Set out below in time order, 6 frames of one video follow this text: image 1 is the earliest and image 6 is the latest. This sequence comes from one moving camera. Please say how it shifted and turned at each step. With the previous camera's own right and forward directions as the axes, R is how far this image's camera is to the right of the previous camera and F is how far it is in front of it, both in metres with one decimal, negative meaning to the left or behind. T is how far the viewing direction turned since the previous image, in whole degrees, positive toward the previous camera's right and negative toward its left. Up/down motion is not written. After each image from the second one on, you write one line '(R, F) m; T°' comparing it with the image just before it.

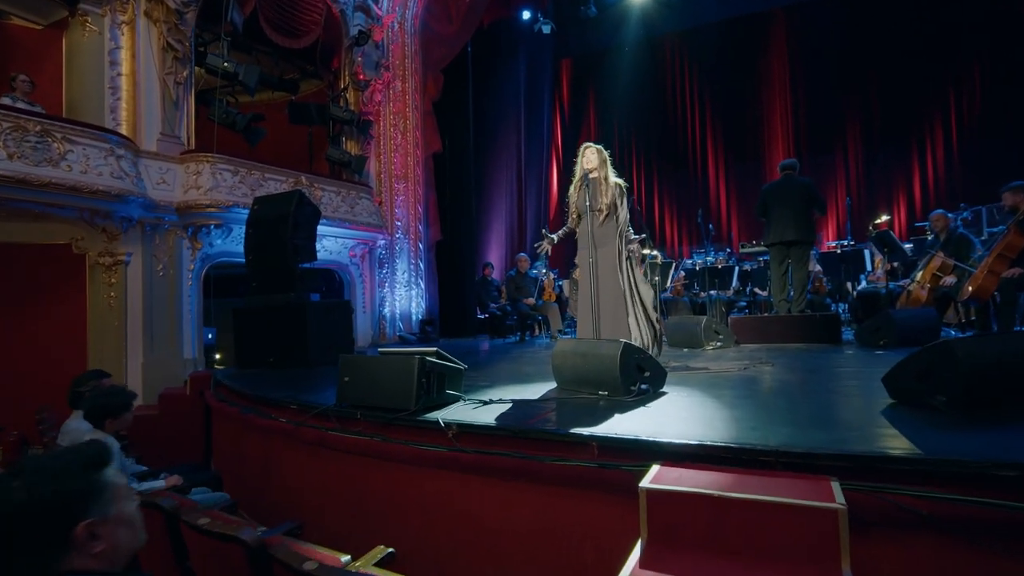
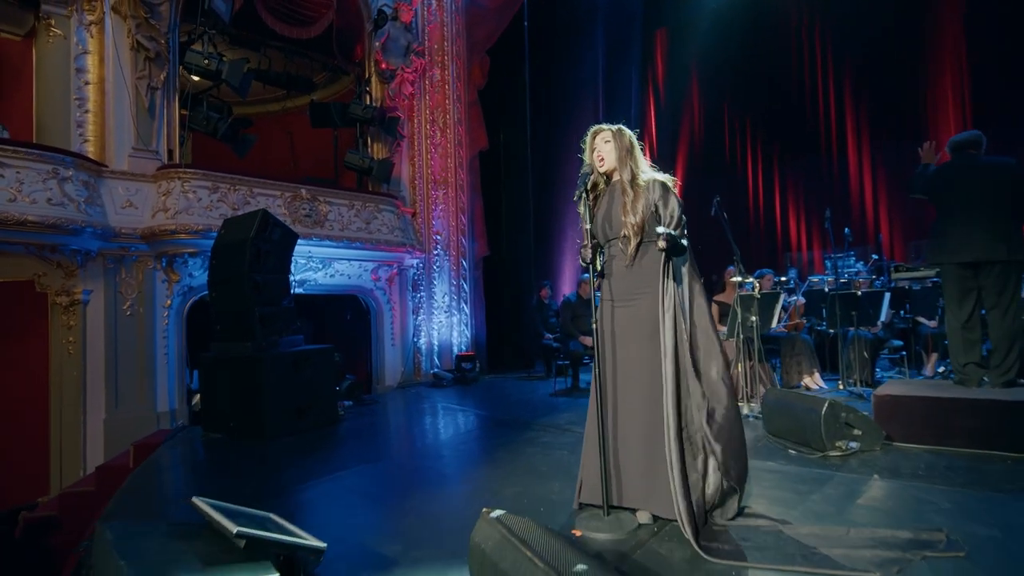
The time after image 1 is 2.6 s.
(+0.9, +2.2) m; -12°
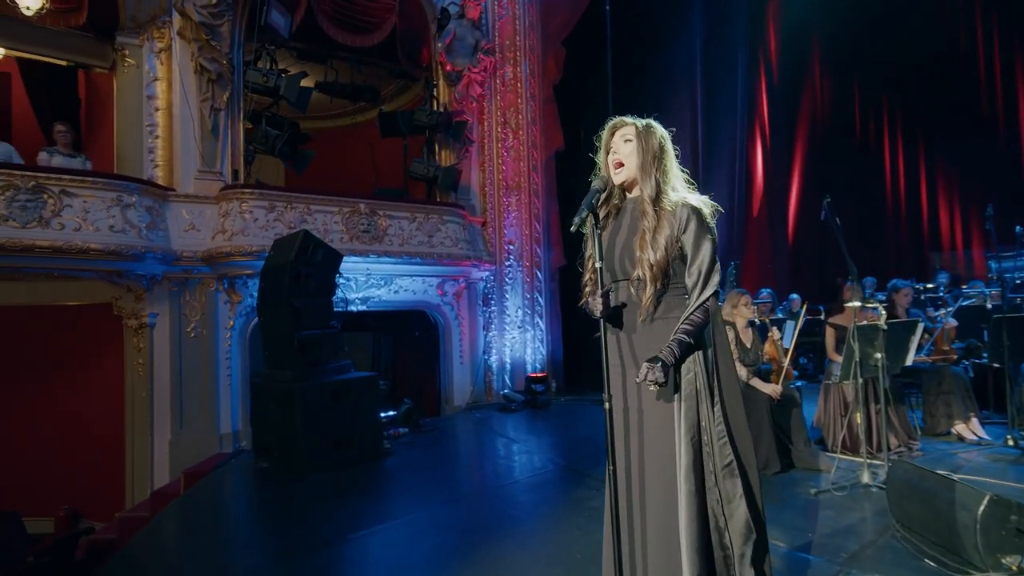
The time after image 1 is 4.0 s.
(+0.5, +0.8) m; -11°
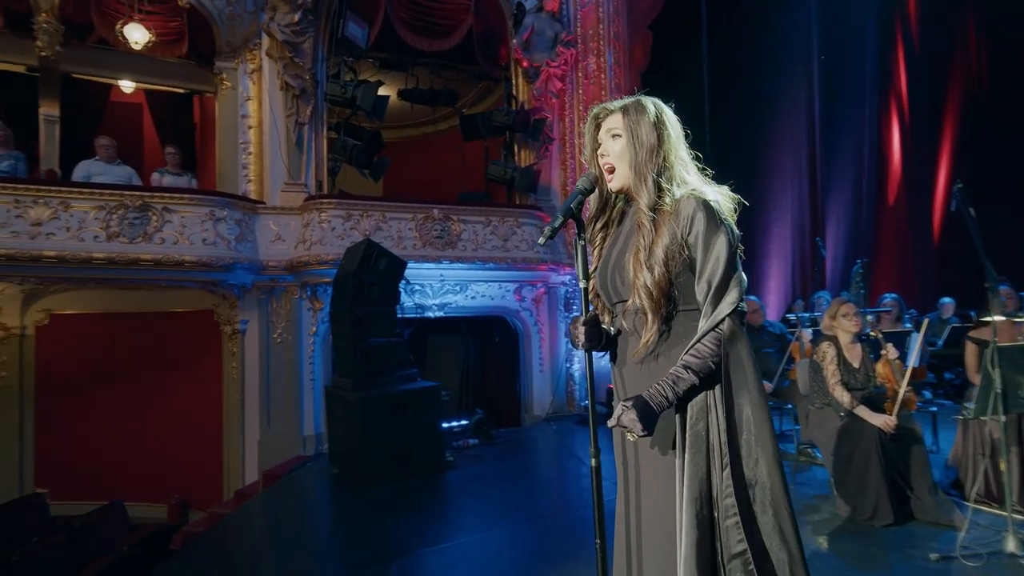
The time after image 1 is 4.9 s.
(+0.5, +0.4) m; -12°
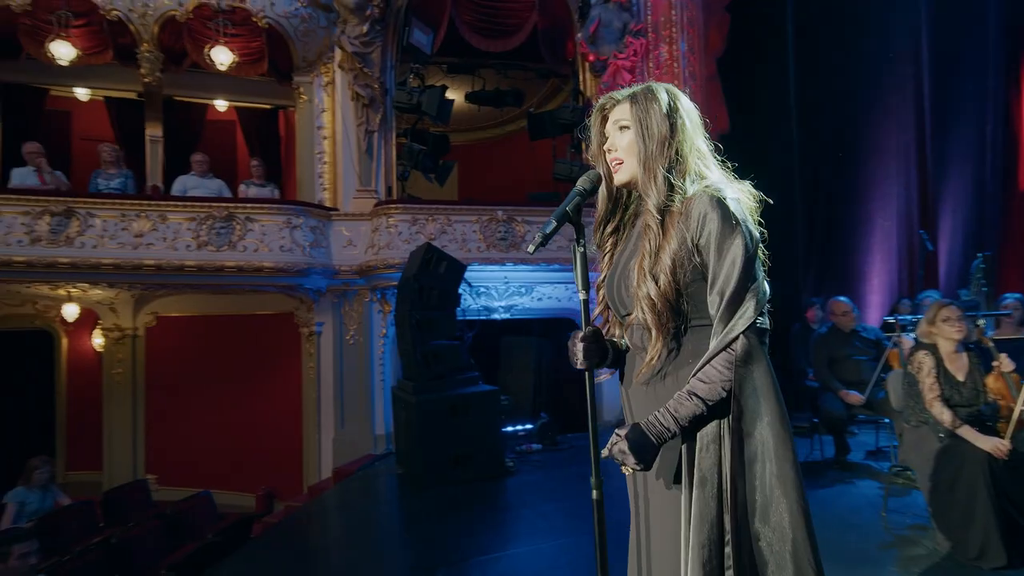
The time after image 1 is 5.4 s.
(+0.3, +0.2) m; -9°
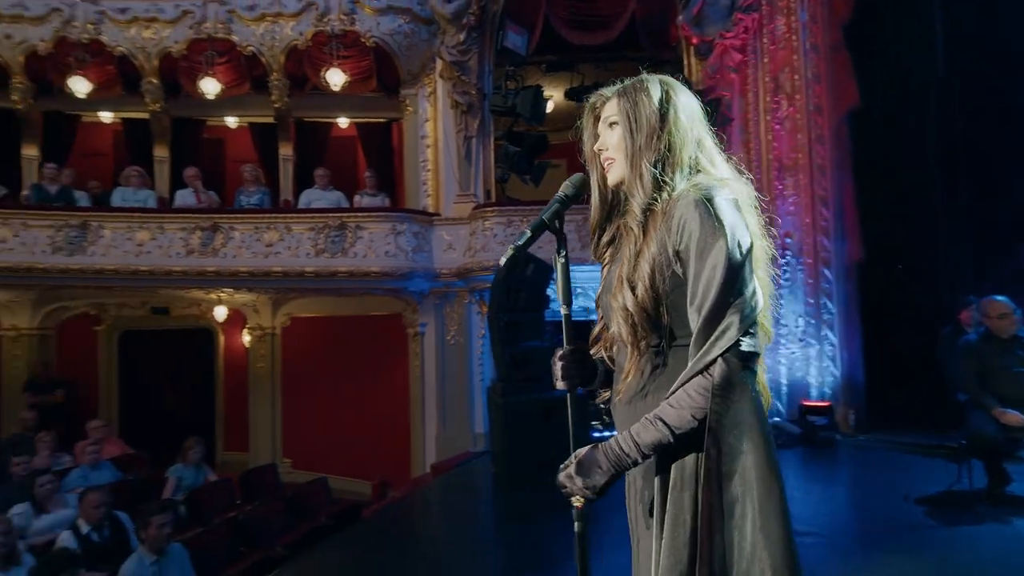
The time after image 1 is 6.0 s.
(+0.4, +0.1) m; -13°
